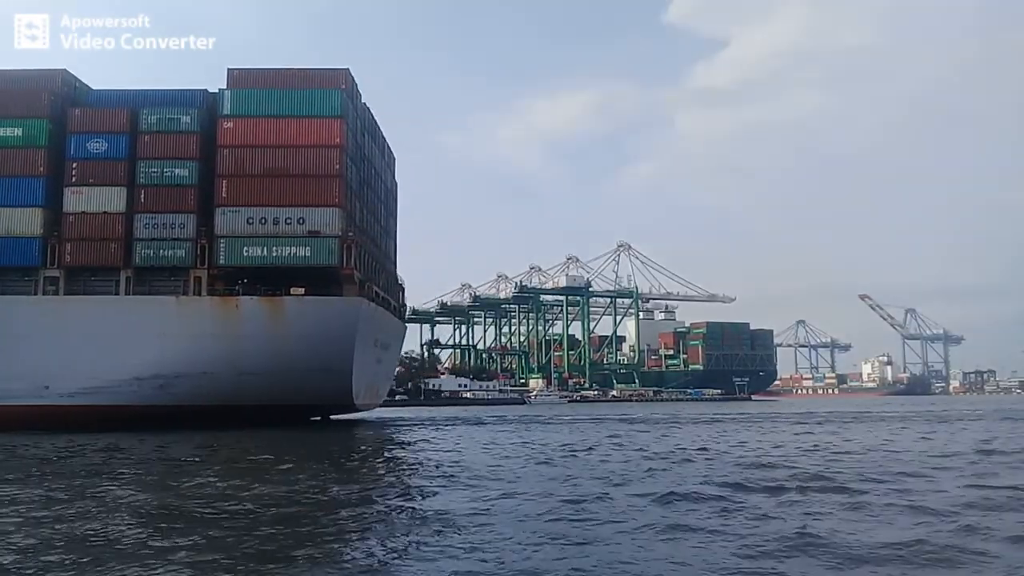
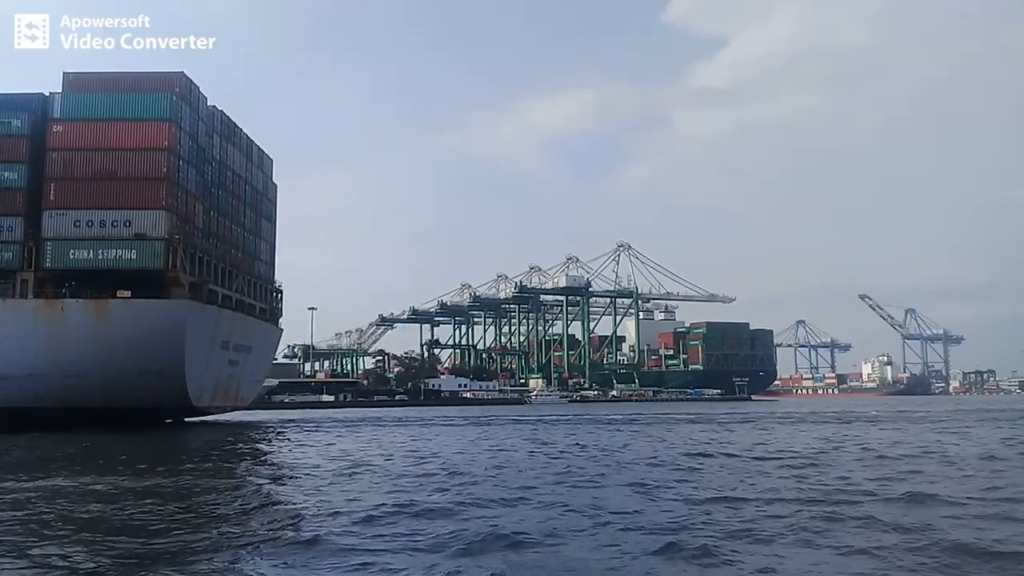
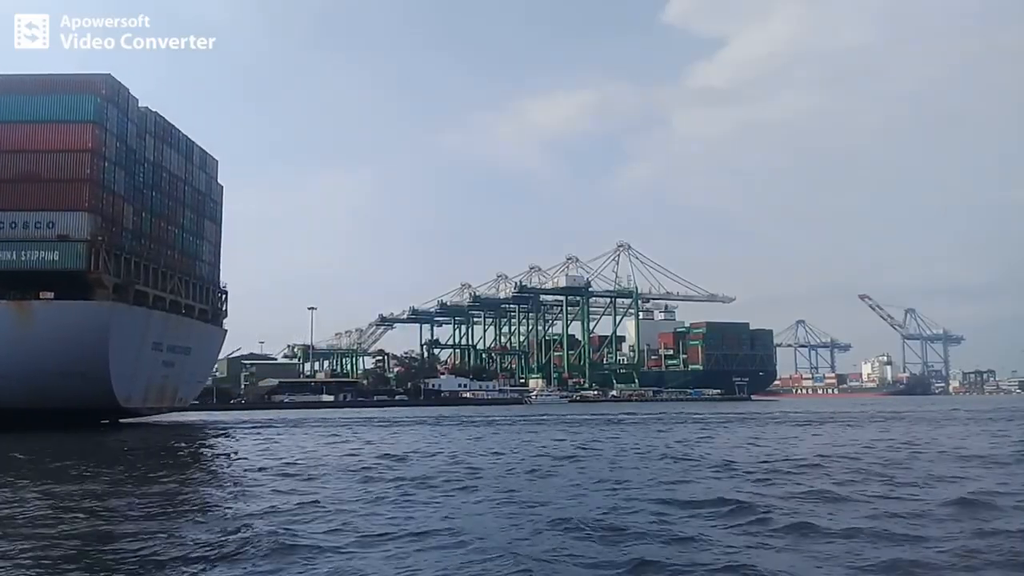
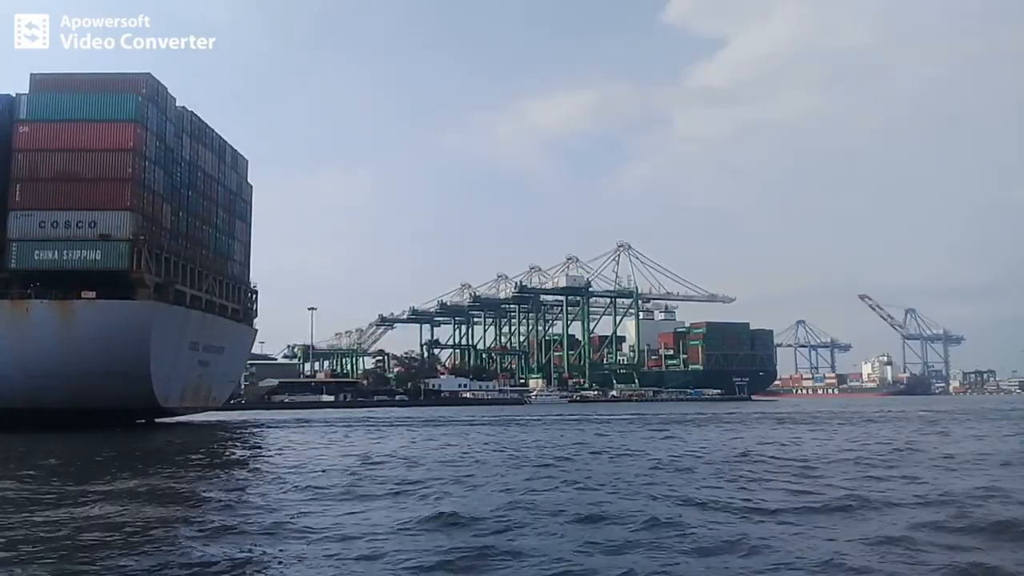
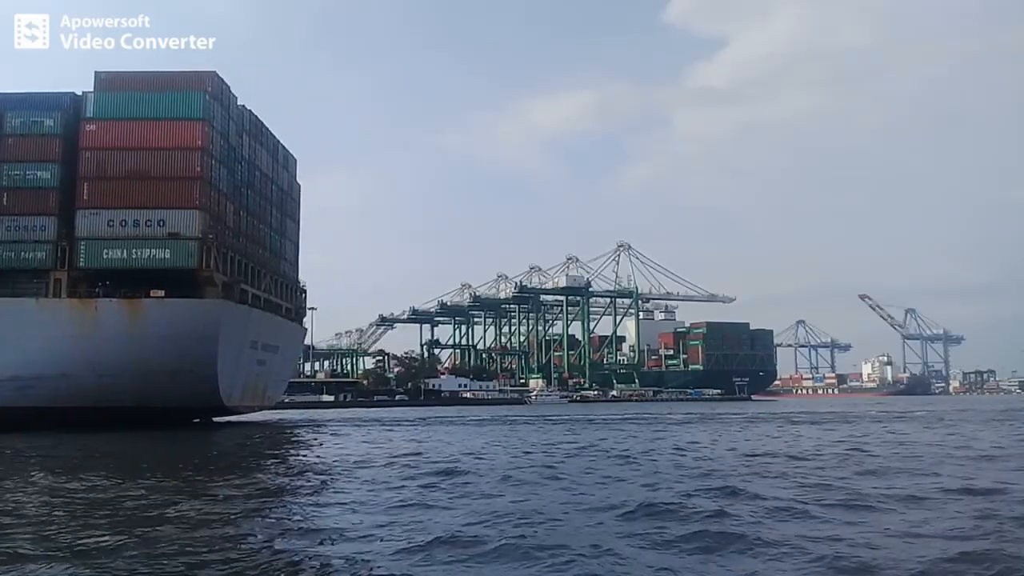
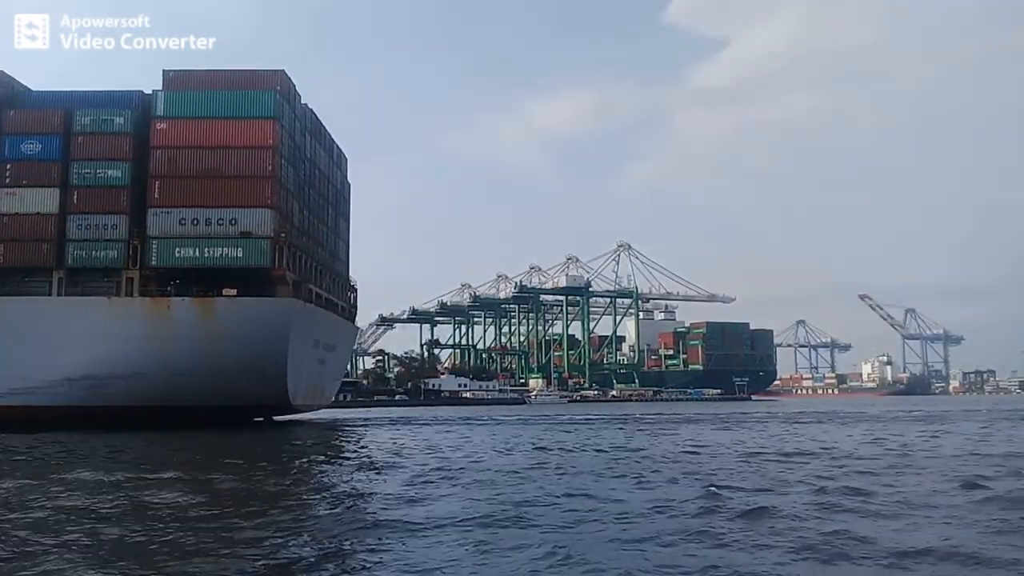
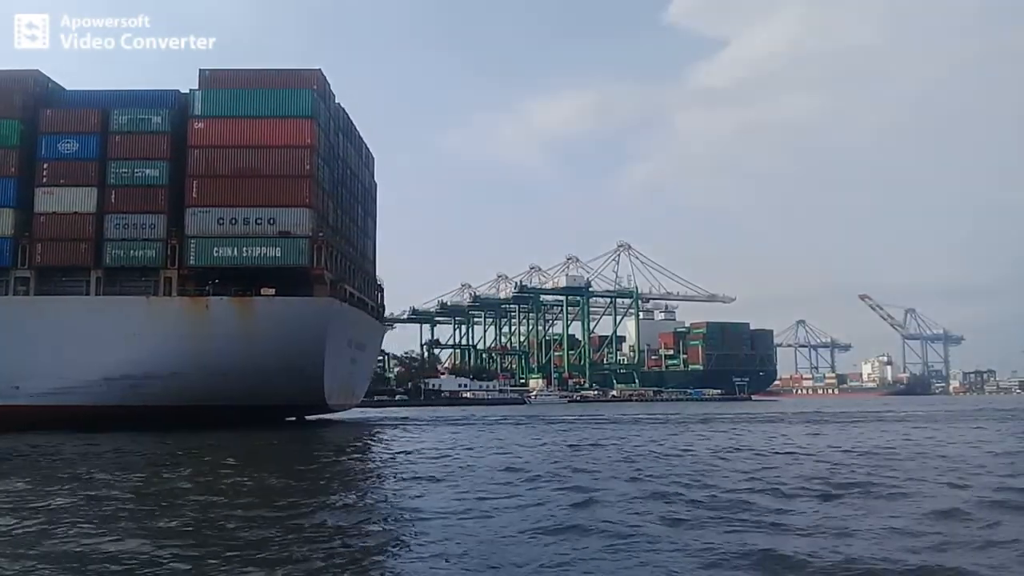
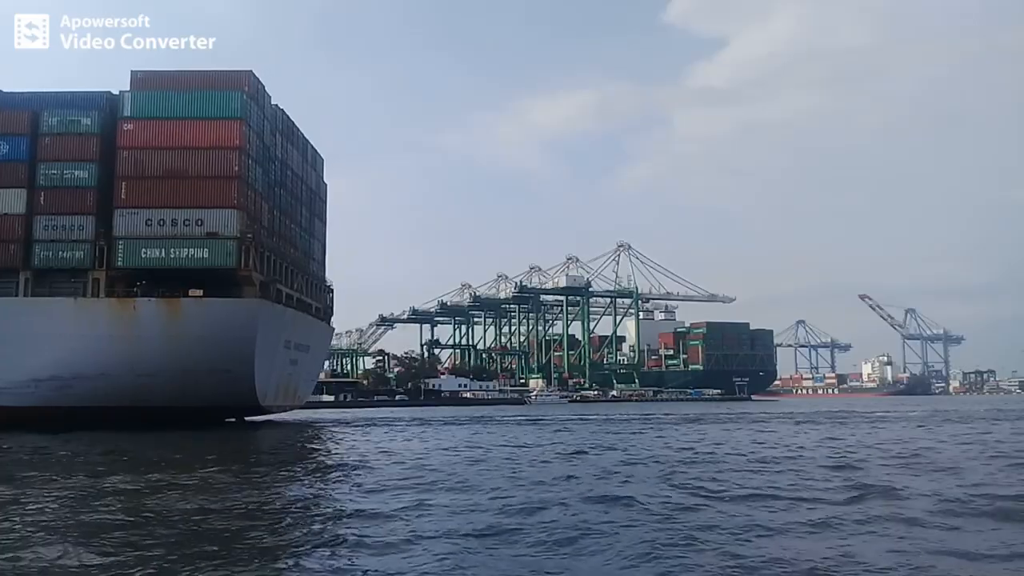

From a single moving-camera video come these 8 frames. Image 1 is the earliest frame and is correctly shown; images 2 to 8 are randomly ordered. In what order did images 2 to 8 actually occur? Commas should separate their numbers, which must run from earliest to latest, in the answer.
7, 6, 8, 5, 2, 4, 3
